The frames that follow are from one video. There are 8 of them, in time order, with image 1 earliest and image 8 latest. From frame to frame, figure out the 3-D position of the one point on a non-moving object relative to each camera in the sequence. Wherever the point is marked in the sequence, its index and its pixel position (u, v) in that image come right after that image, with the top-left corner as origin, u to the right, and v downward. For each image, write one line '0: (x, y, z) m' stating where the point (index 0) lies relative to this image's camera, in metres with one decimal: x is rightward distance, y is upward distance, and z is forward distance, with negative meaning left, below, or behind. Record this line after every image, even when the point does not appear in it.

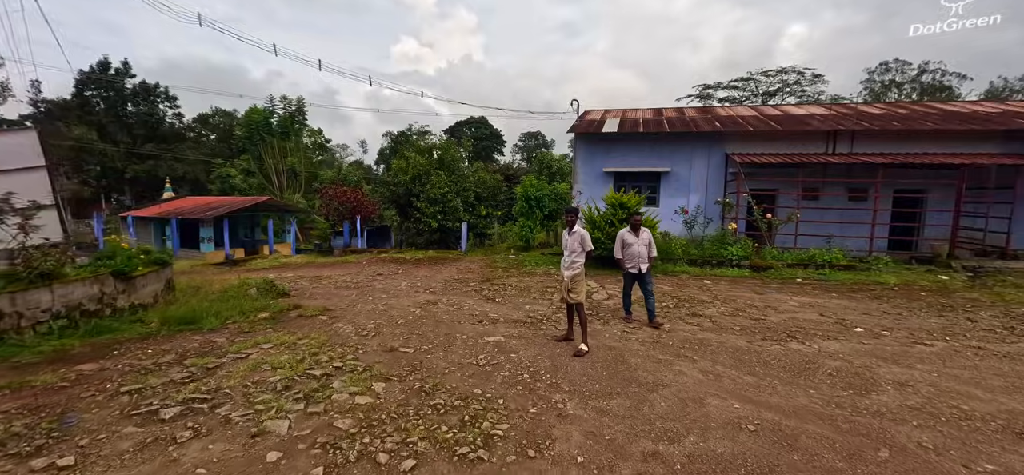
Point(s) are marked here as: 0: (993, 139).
0: (+12.0, +2.4, +10.5) m
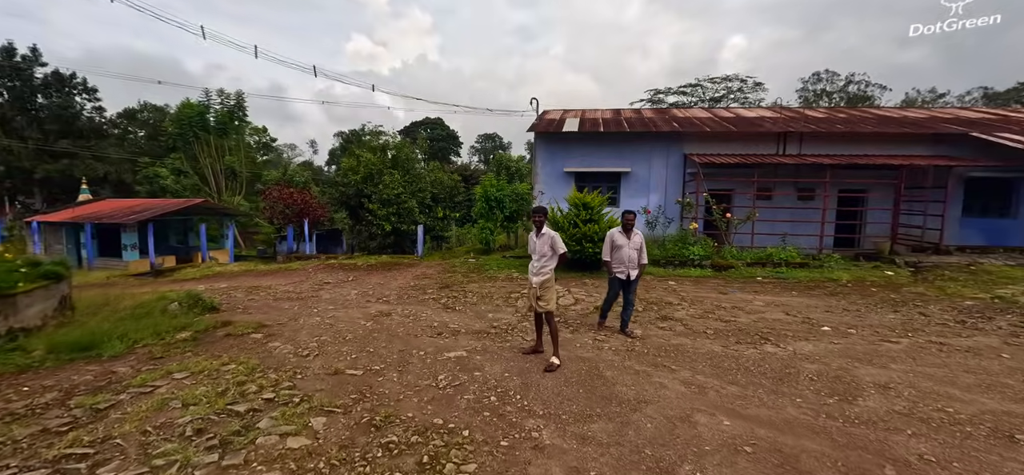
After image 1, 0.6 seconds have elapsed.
0: (+11.0, +2.5, +11.2) m
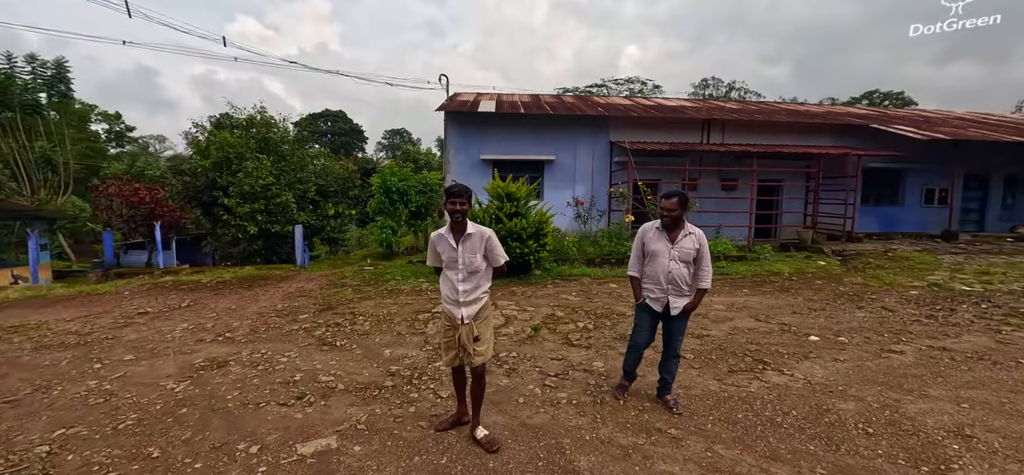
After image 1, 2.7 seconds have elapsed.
0: (+8.7, +2.8, +11.4) m
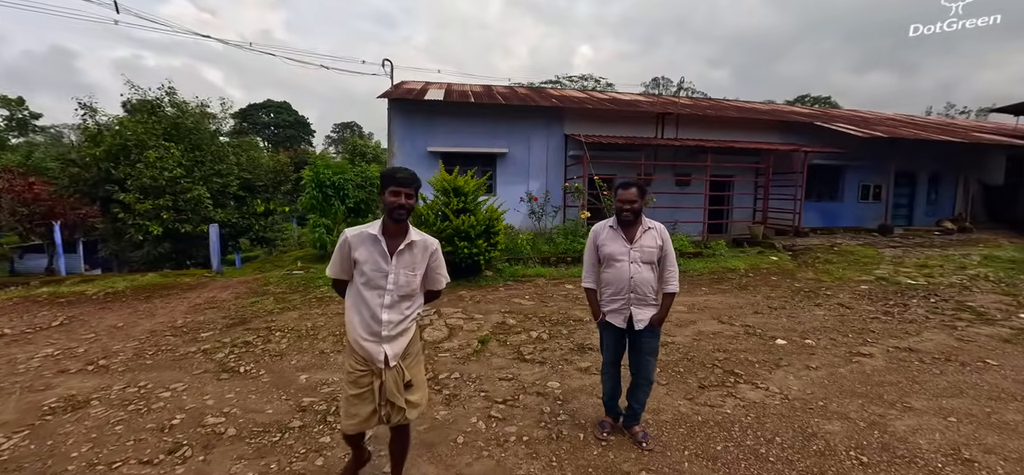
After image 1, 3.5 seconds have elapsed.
0: (+7.3, +3.0, +11.6) m
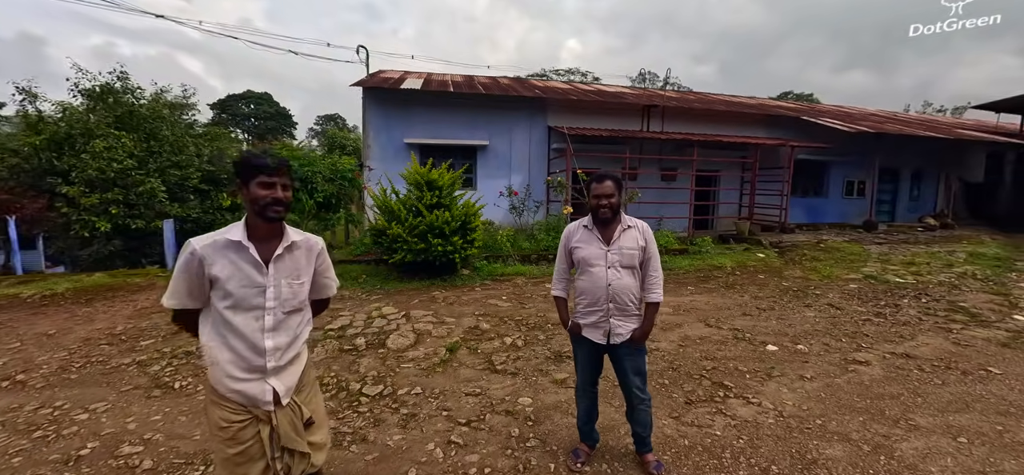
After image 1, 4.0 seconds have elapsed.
0: (+6.9, +3.1, +11.4) m
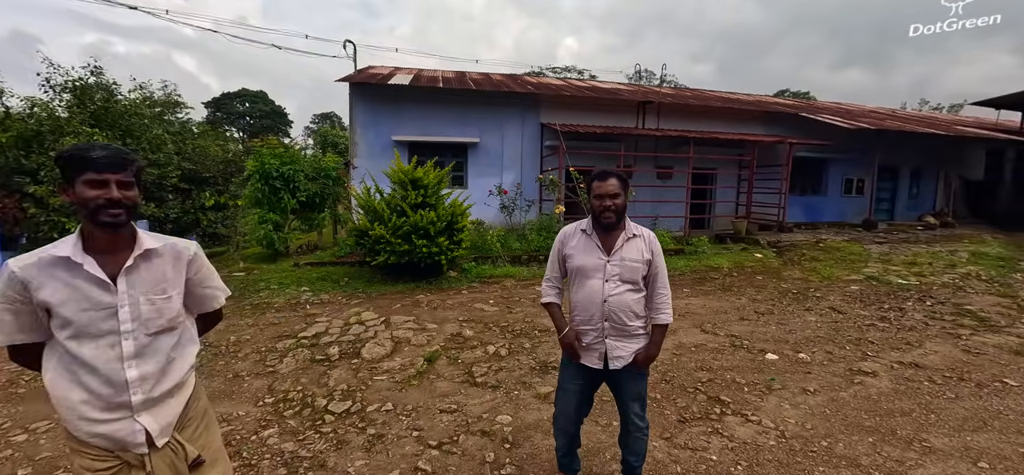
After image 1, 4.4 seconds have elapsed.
0: (+6.7, +3.1, +11.2) m
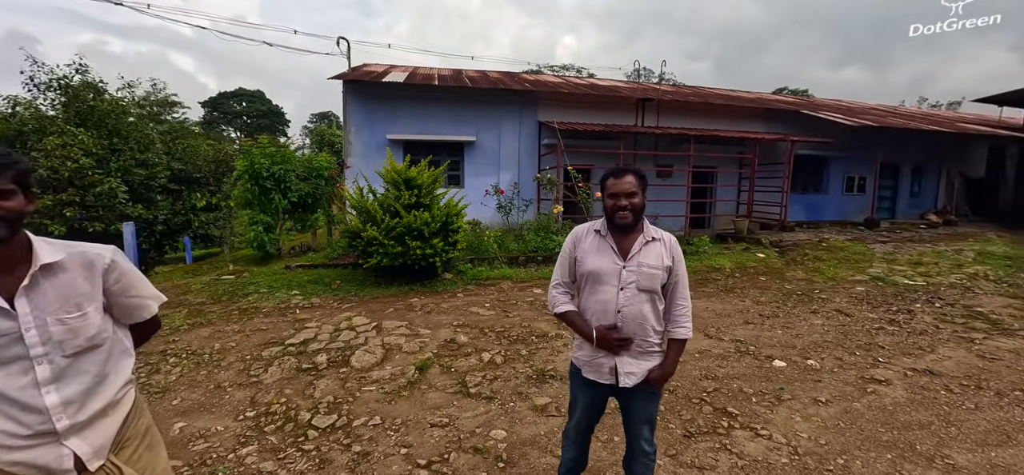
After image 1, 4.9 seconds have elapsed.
0: (+6.6, +3.1, +11.1) m
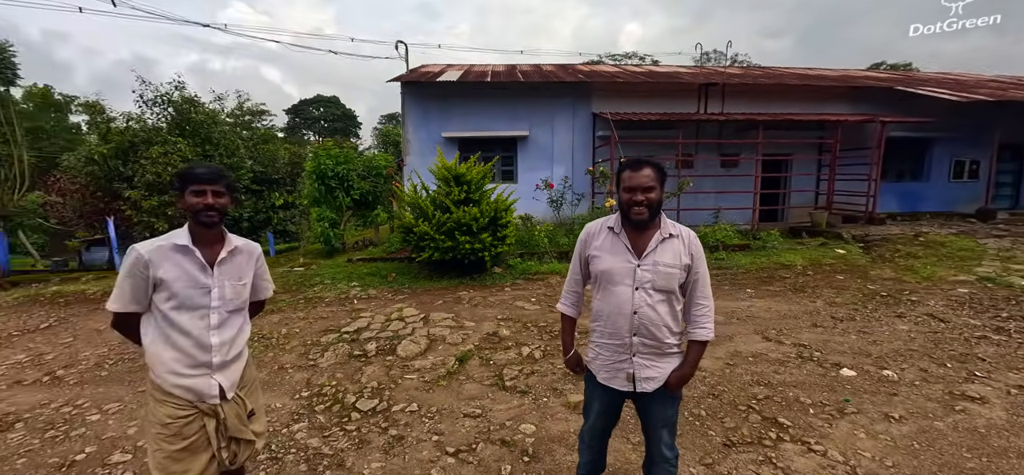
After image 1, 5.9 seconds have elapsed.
0: (+7.9, +3.3, +9.9) m
